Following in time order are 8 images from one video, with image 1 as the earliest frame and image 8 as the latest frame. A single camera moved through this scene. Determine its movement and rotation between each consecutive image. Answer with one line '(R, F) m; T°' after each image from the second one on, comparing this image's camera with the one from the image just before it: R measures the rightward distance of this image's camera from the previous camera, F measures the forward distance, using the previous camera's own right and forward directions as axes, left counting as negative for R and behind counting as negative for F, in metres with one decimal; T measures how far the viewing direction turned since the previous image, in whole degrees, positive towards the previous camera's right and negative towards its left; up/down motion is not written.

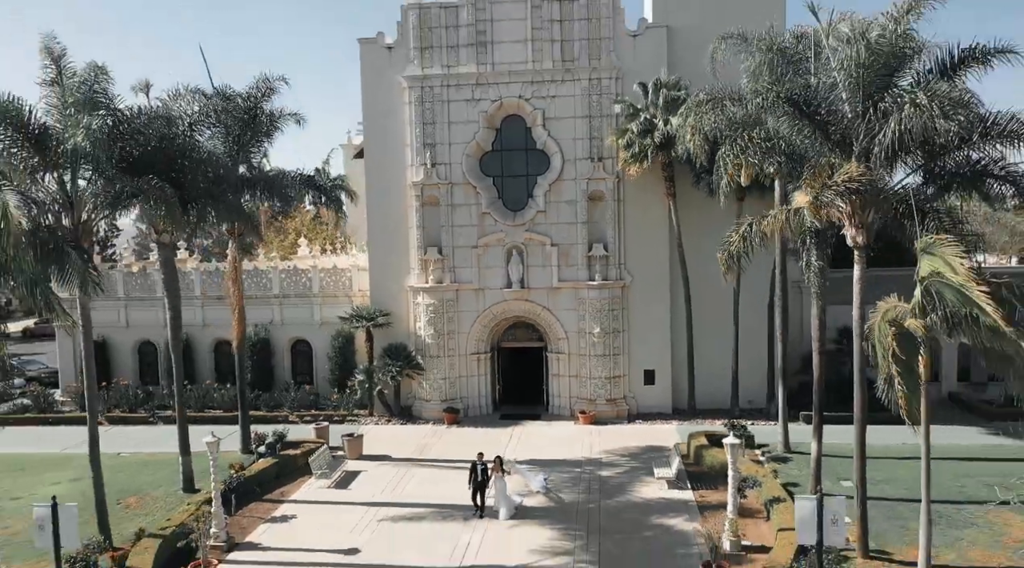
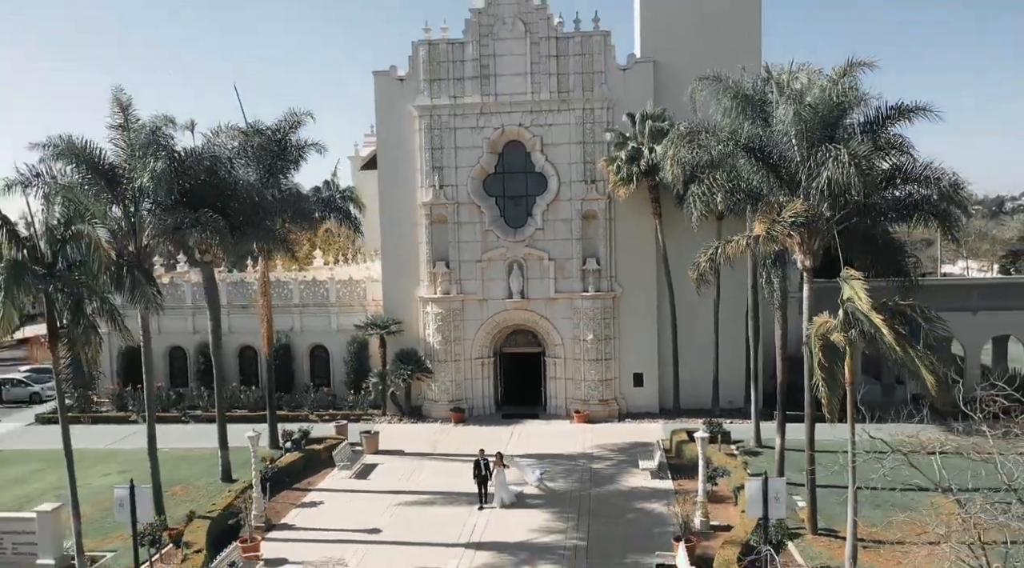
(0.0, -2.3) m; 0°
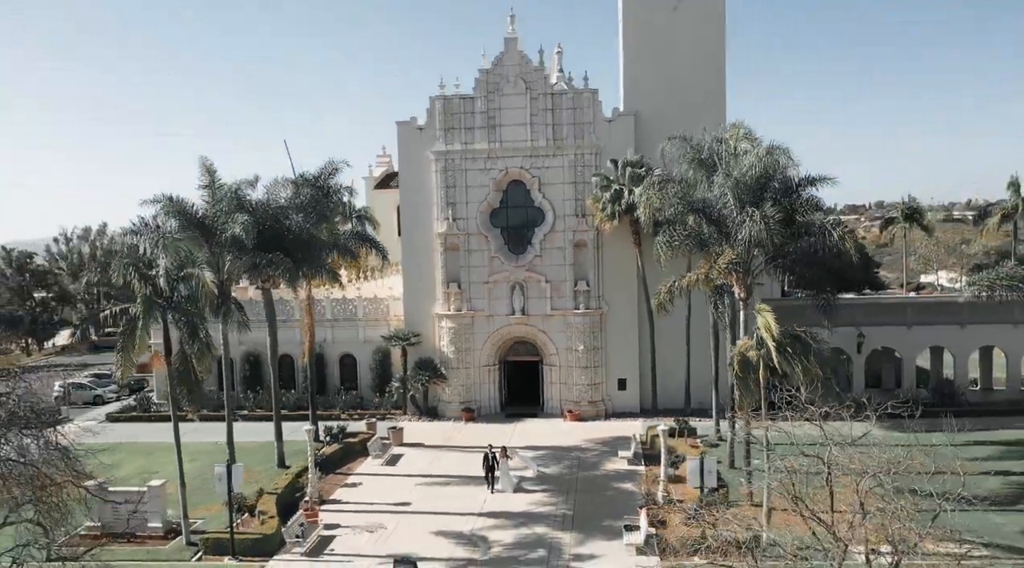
(0.0, -4.5) m; 0°
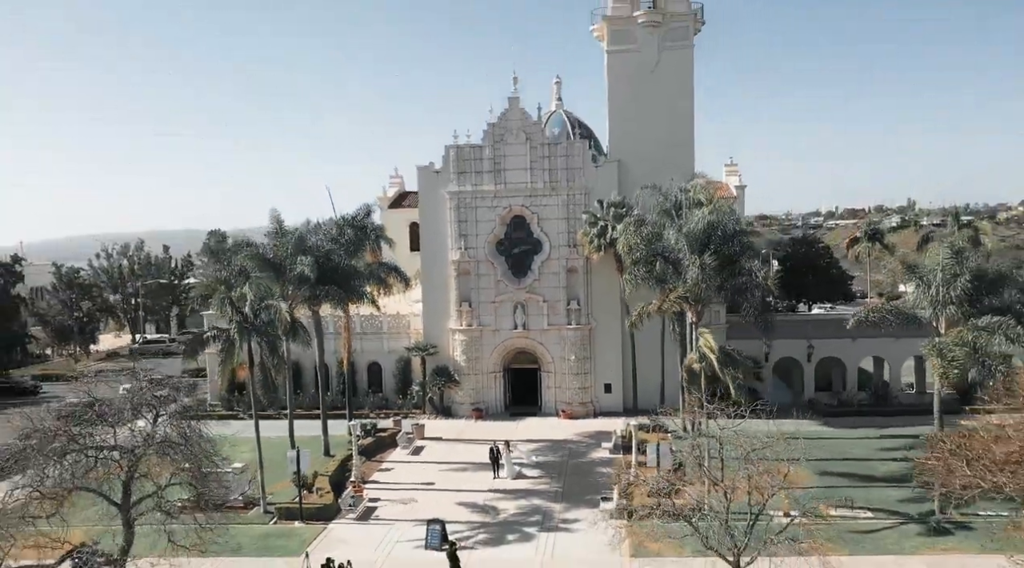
(0.0, -5.6) m; 0°
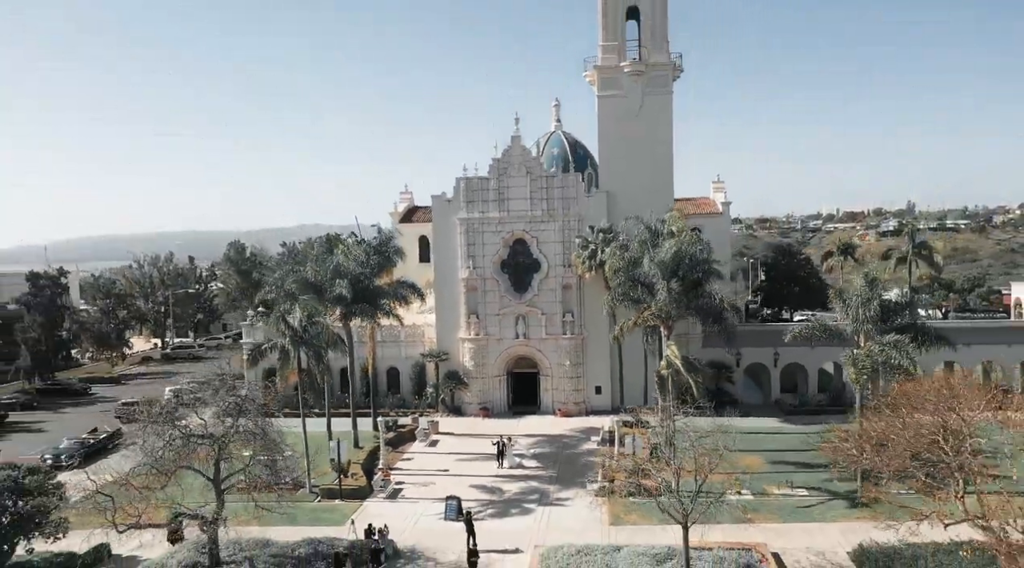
(0.0, -5.1) m; 0°
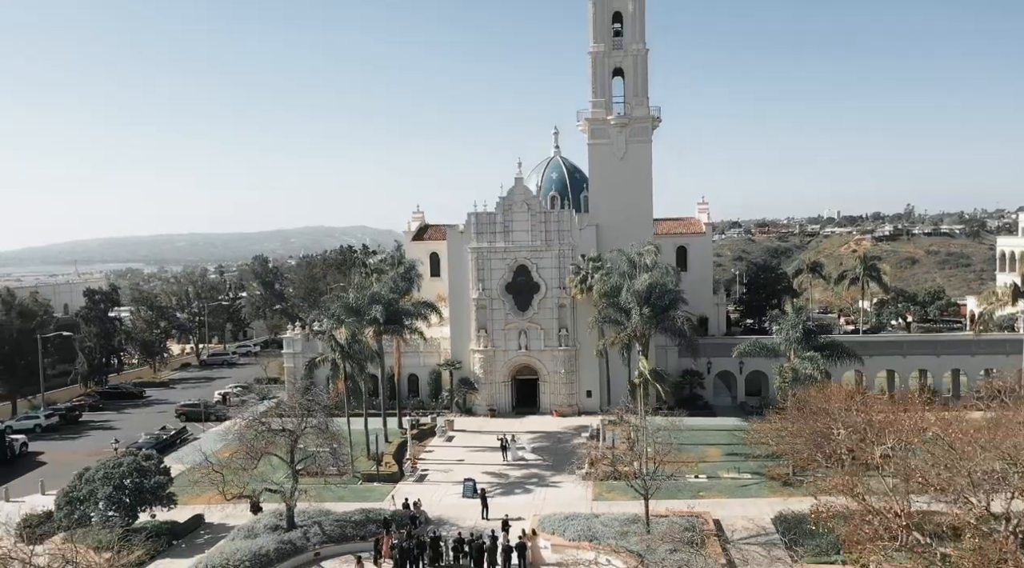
(-0.1, -7.1) m; 0°
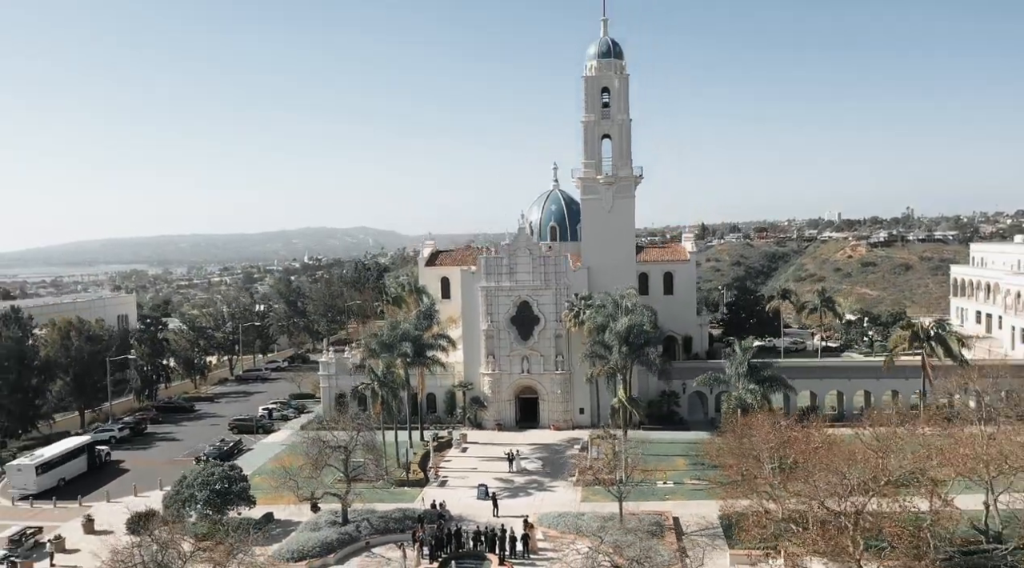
(-0.2, -8.4) m; 0°
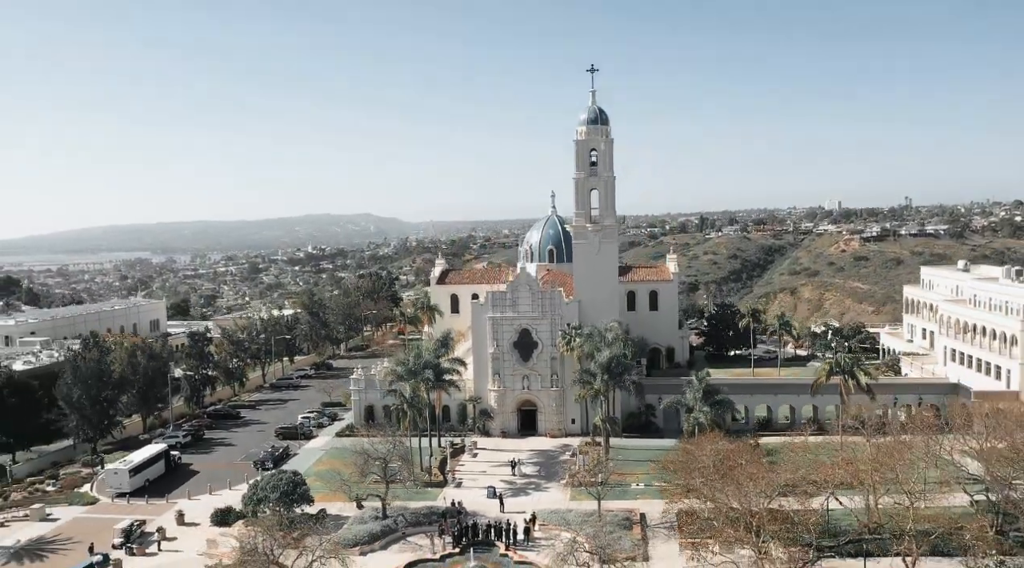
(-0.1, -10.4) m; 0°
